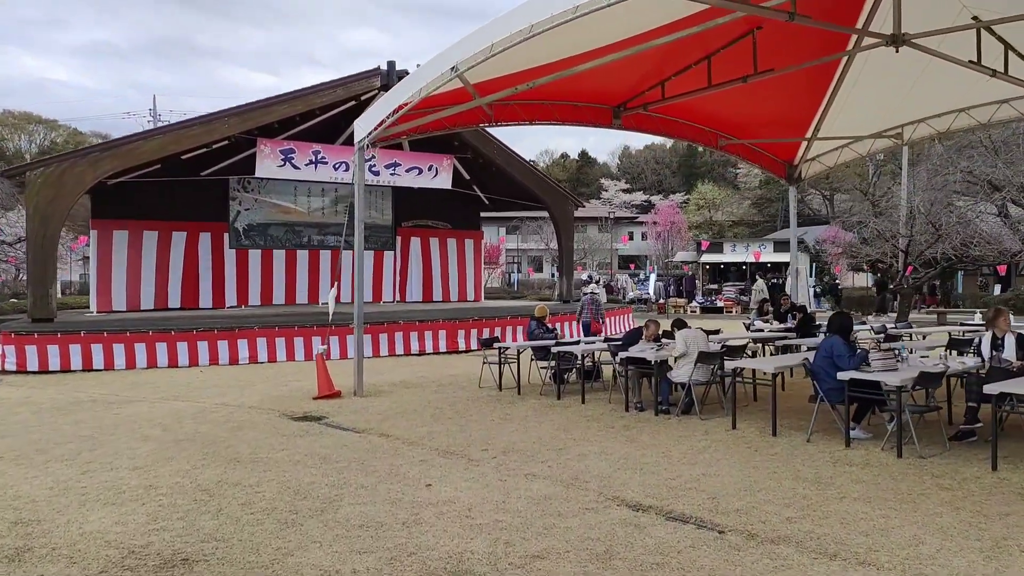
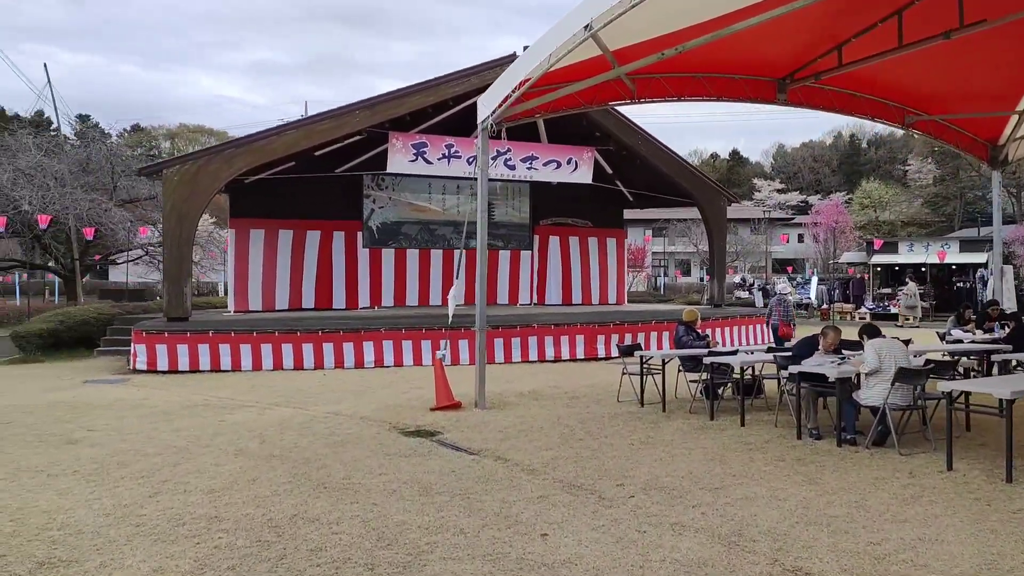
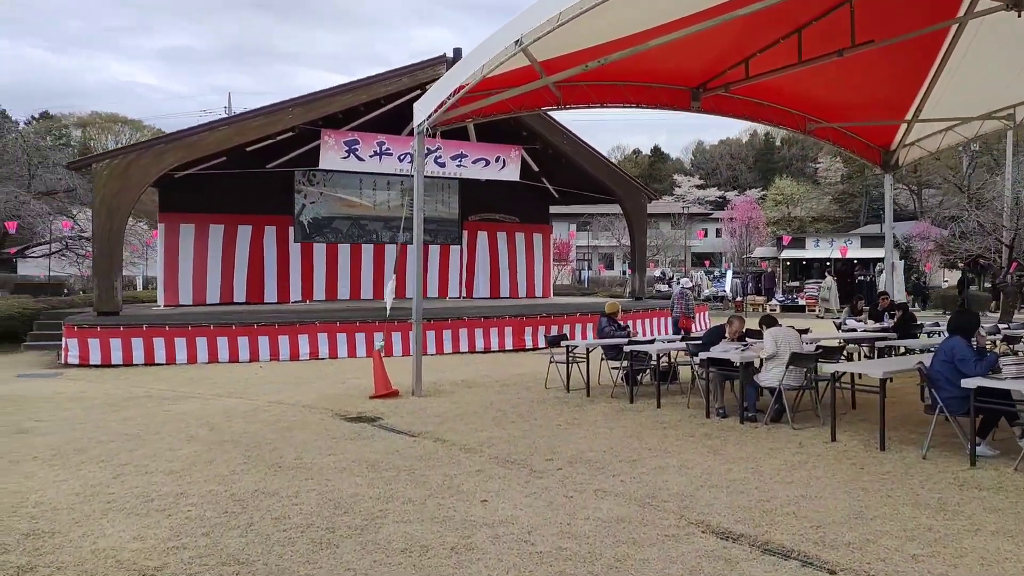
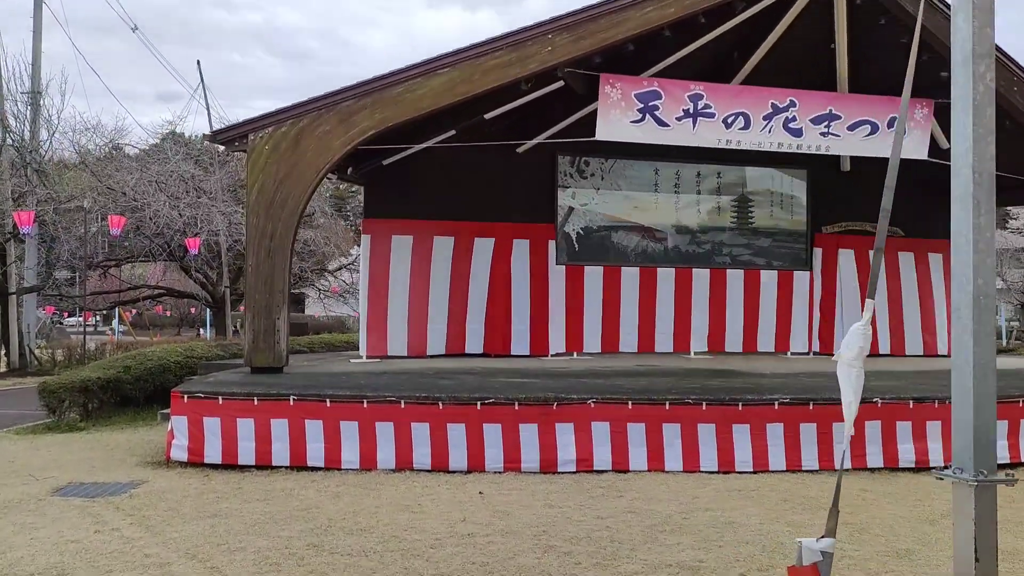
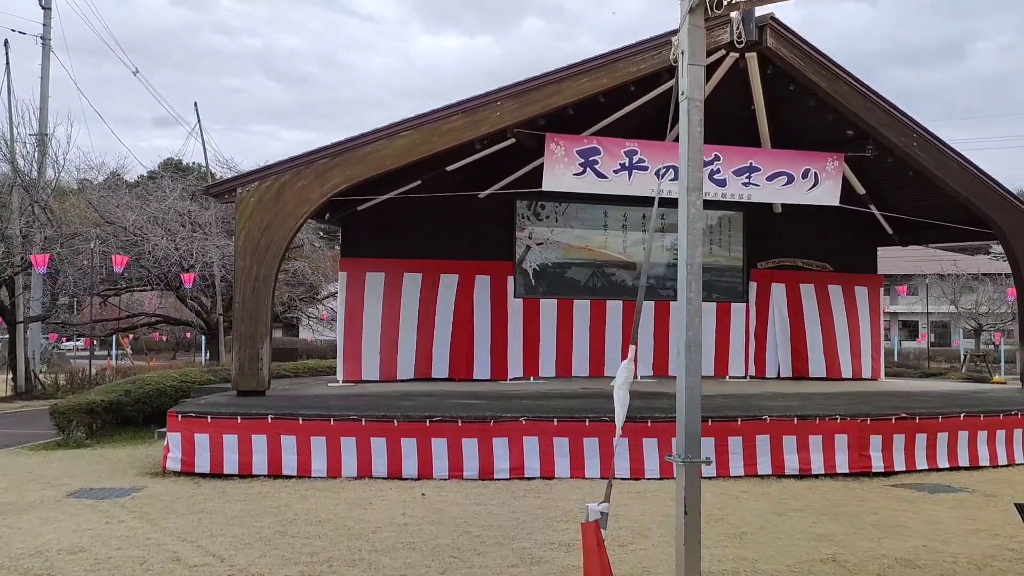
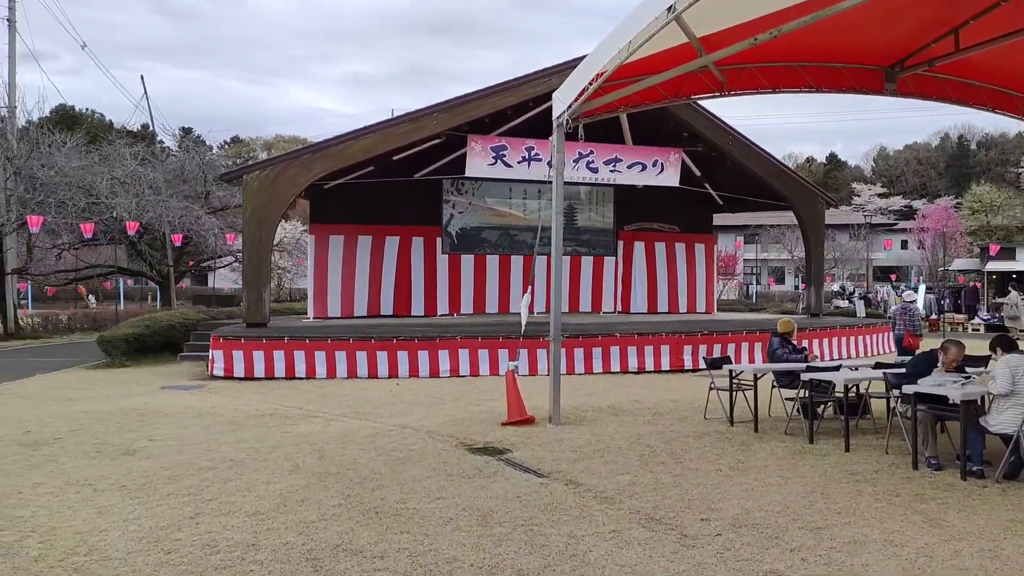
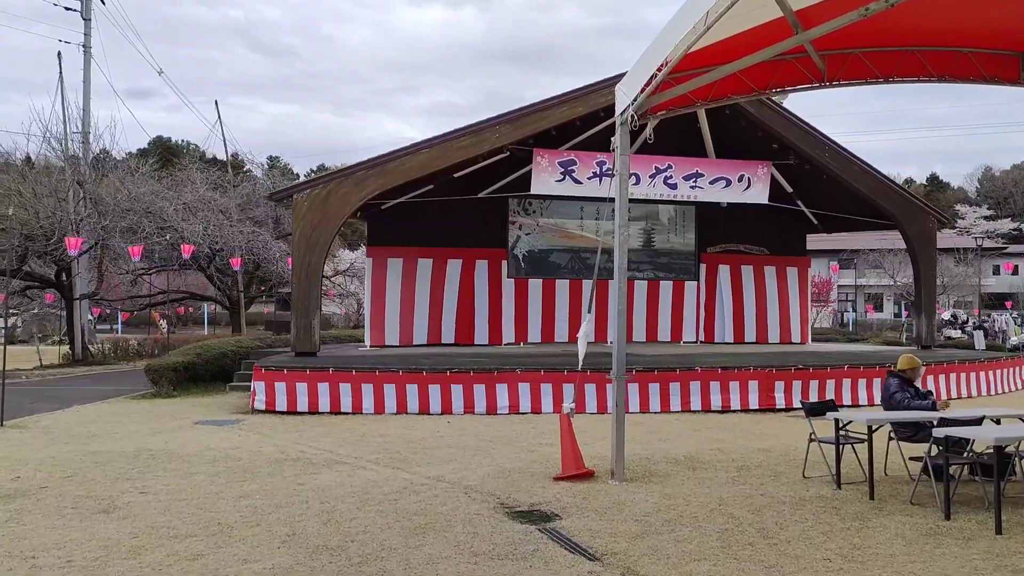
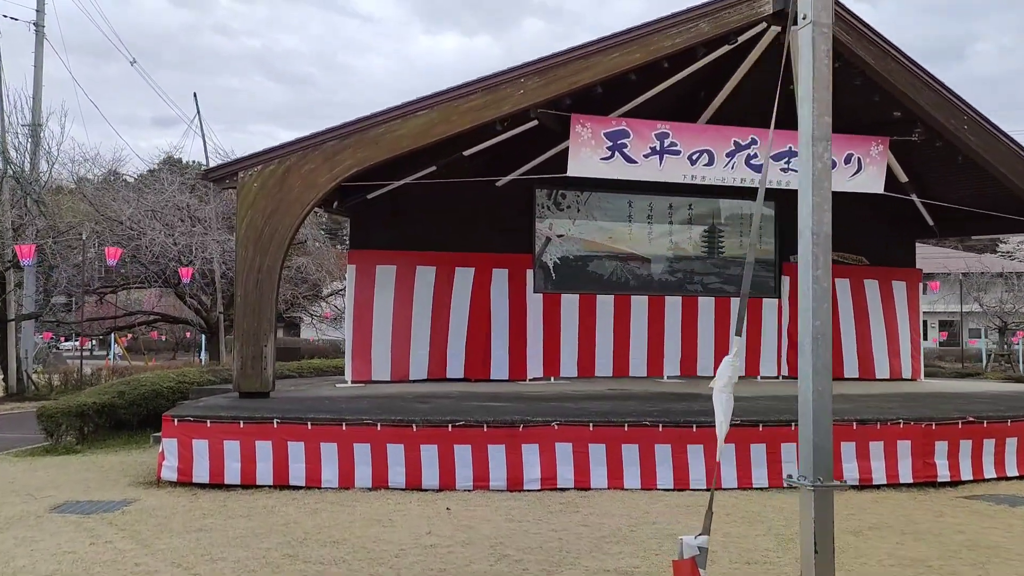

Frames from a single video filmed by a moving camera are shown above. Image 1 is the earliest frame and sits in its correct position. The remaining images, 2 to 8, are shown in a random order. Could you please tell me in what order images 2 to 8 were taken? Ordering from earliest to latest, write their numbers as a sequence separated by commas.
3, 2, 6, 7, 5, 8, 4
